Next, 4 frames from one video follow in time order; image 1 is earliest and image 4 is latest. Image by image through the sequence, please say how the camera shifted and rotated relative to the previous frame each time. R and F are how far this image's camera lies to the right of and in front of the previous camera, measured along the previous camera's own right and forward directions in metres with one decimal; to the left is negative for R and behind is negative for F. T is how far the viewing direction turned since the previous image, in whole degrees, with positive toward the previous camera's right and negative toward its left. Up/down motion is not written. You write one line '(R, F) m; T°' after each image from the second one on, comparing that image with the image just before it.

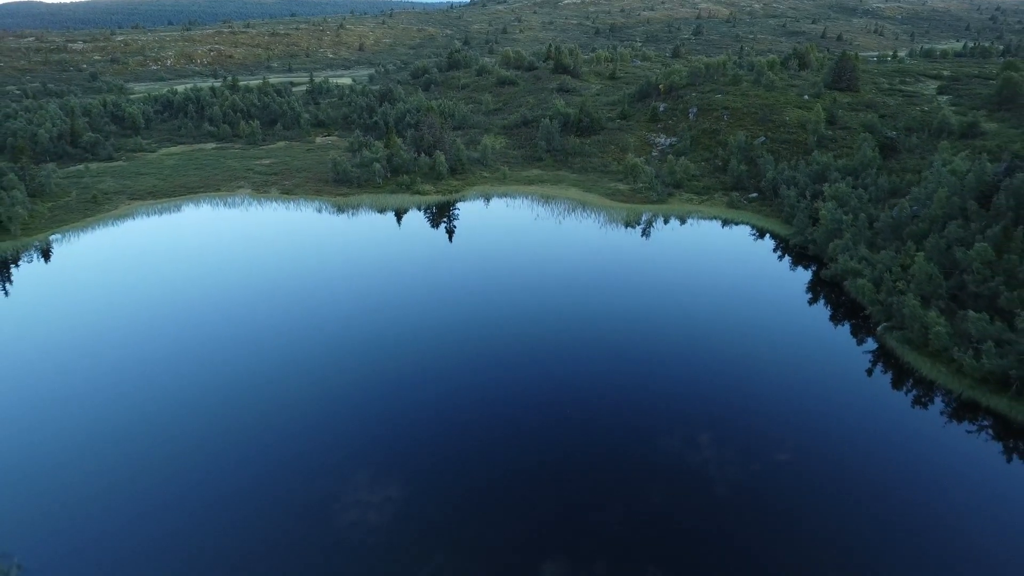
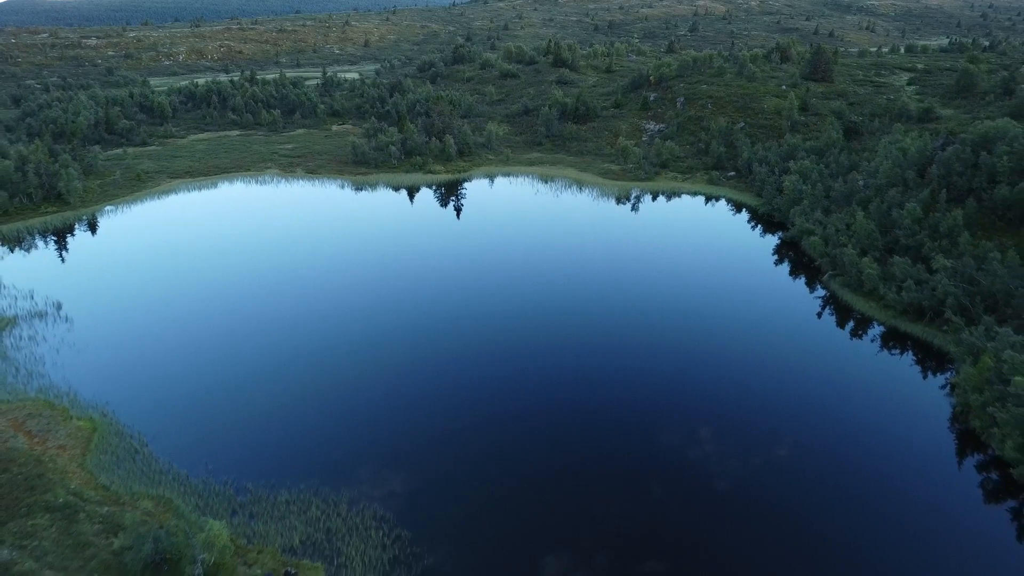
(-0.2, -5.1) m; 0°
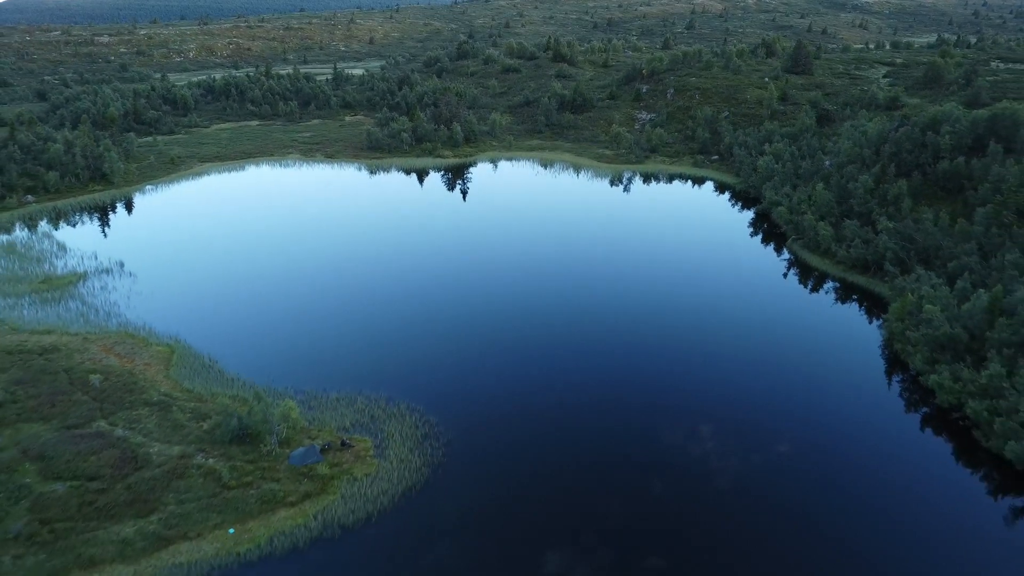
(-0.1, -4.7) m; 0°
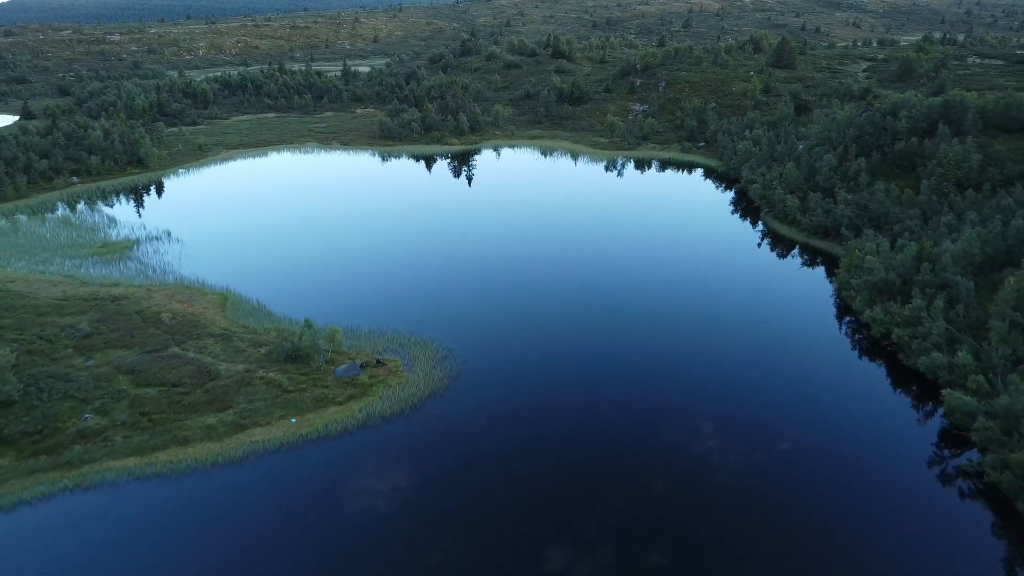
(-0.2, -4.5) m; 0°
